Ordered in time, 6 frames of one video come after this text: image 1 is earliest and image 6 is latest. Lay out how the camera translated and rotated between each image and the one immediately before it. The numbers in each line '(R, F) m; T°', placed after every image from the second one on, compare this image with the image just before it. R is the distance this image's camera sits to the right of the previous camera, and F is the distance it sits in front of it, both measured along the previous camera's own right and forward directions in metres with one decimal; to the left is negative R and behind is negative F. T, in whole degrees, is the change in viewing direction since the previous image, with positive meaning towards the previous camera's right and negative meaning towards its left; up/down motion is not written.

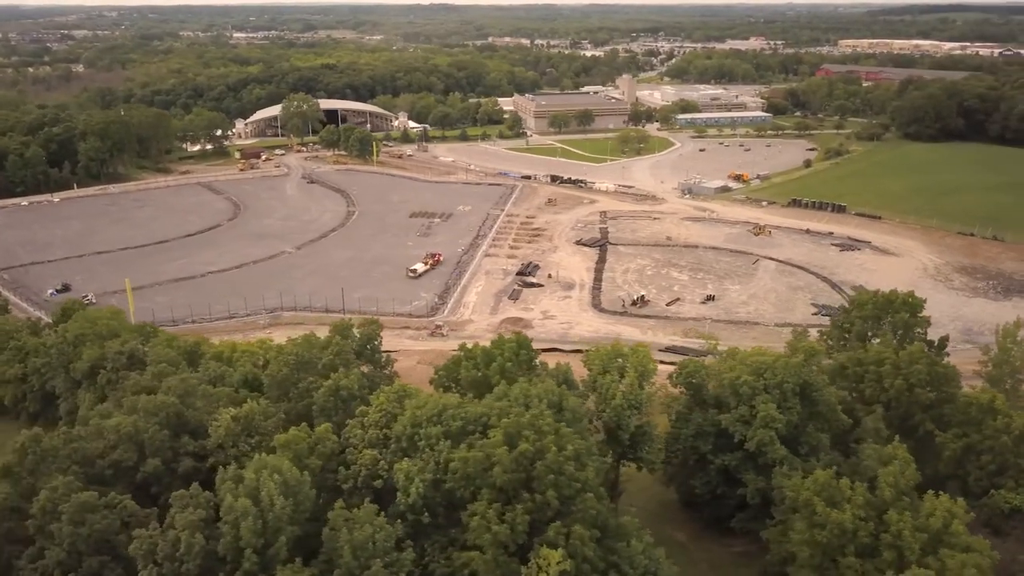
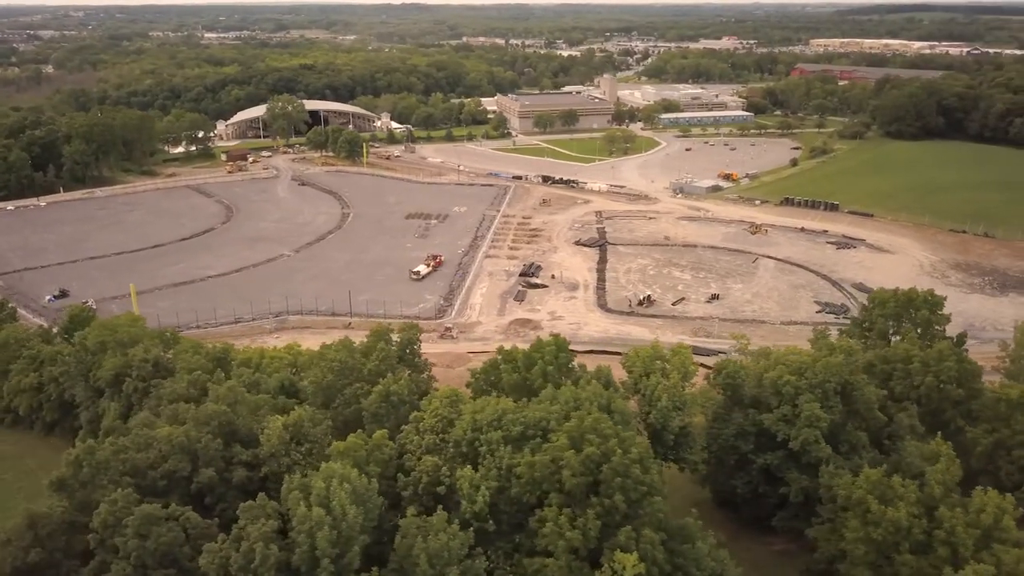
(-1.2, 0.0) m; +2°
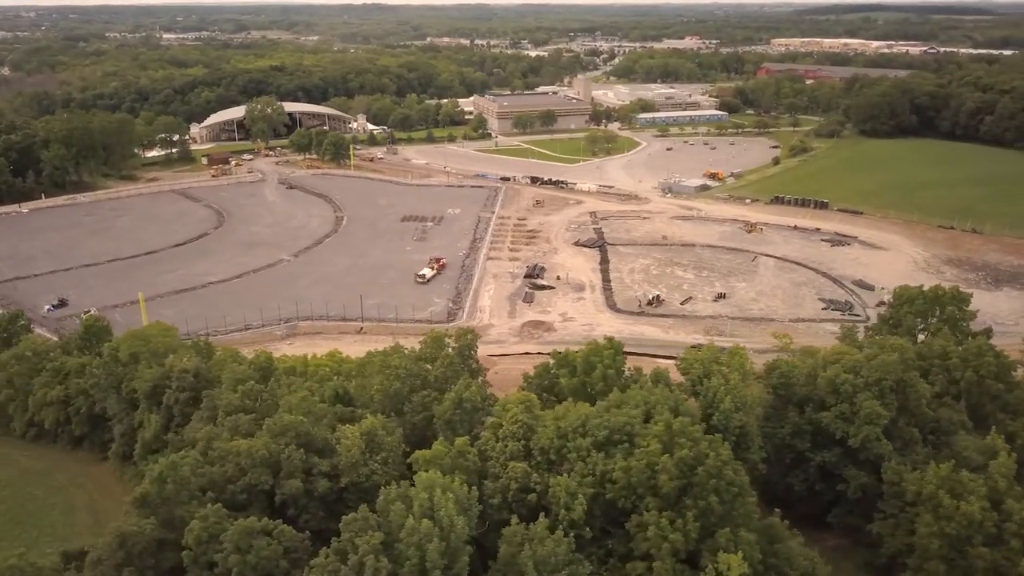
(-1.7, 0.0) m; +2°
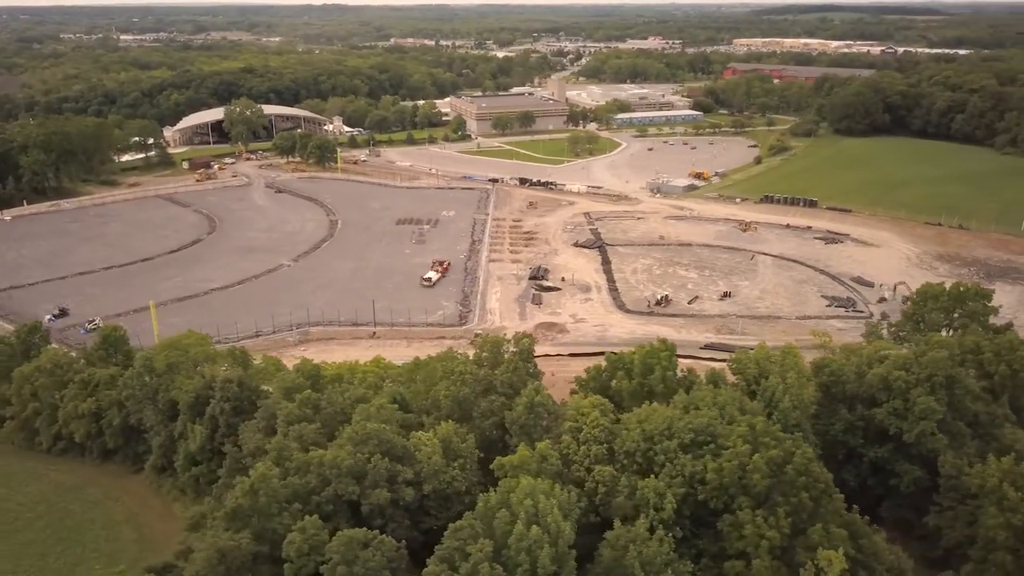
(-1.7, 0.0) m; +2°
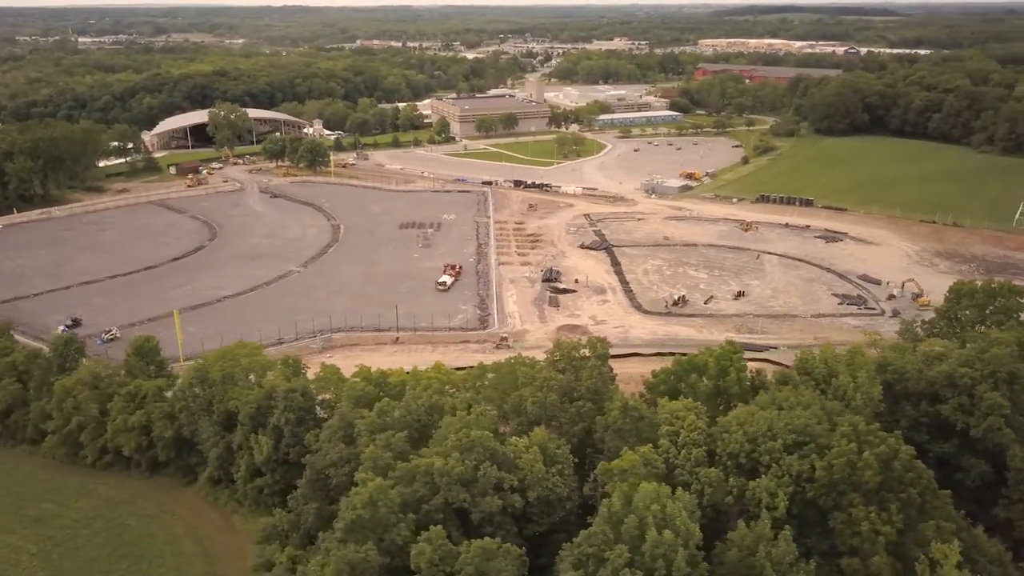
(-2.0, 0.0) m; +2°
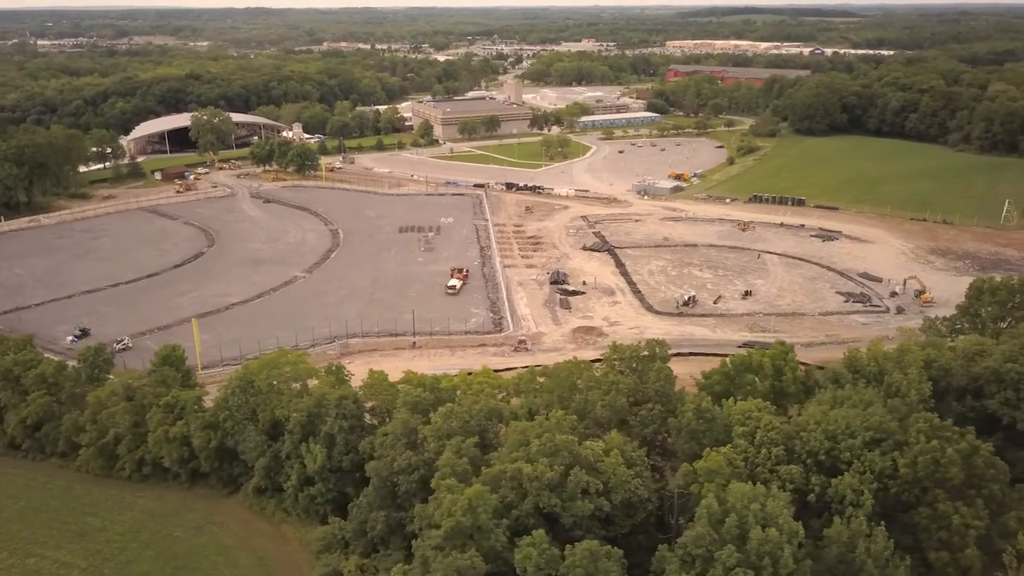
(-1.7, 0.0) m; +2°
